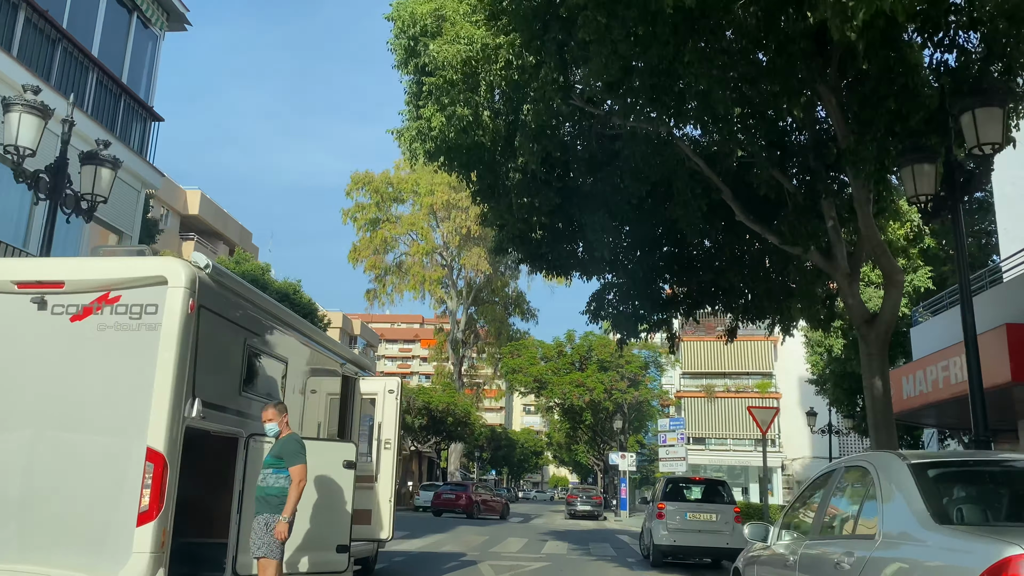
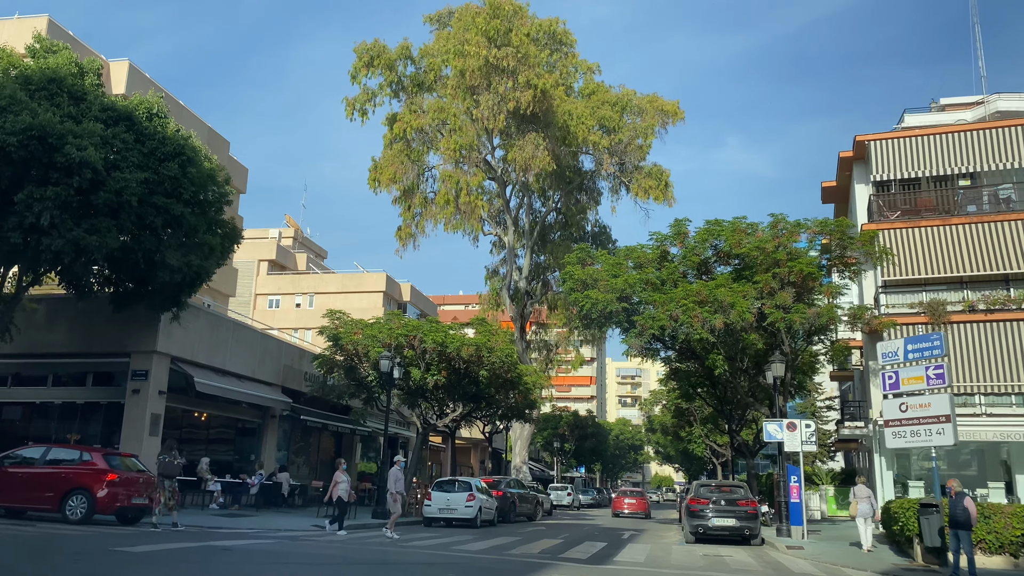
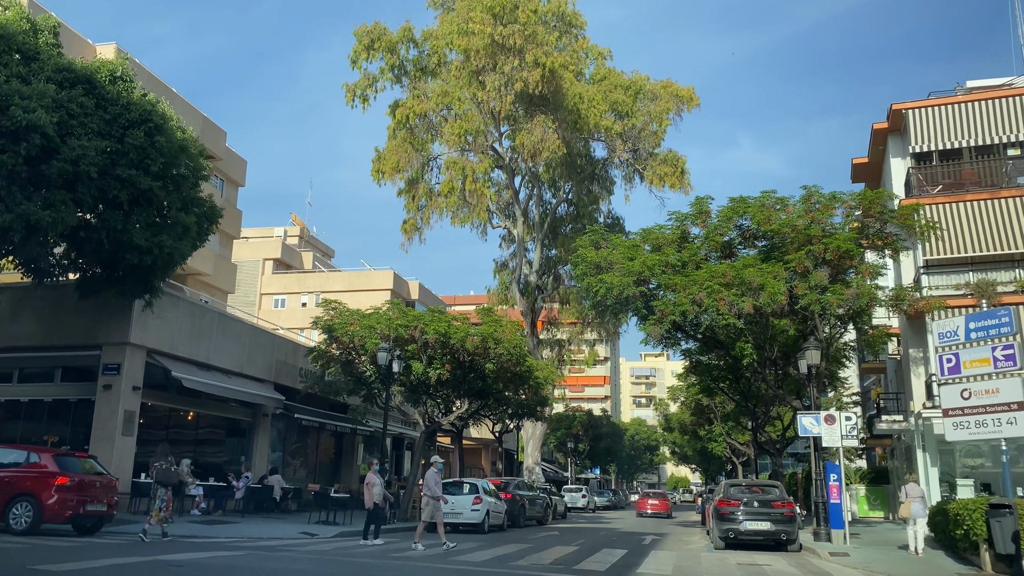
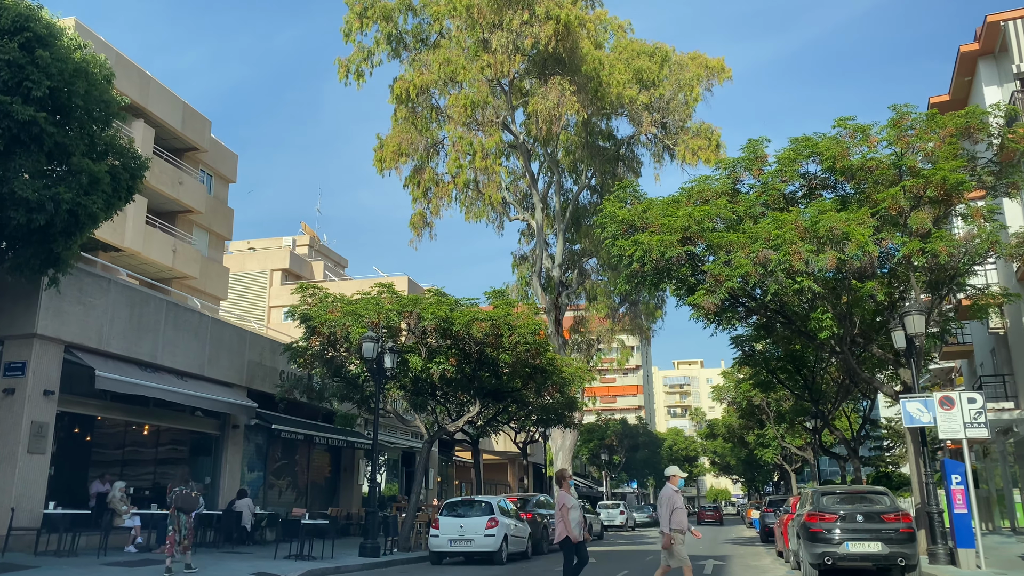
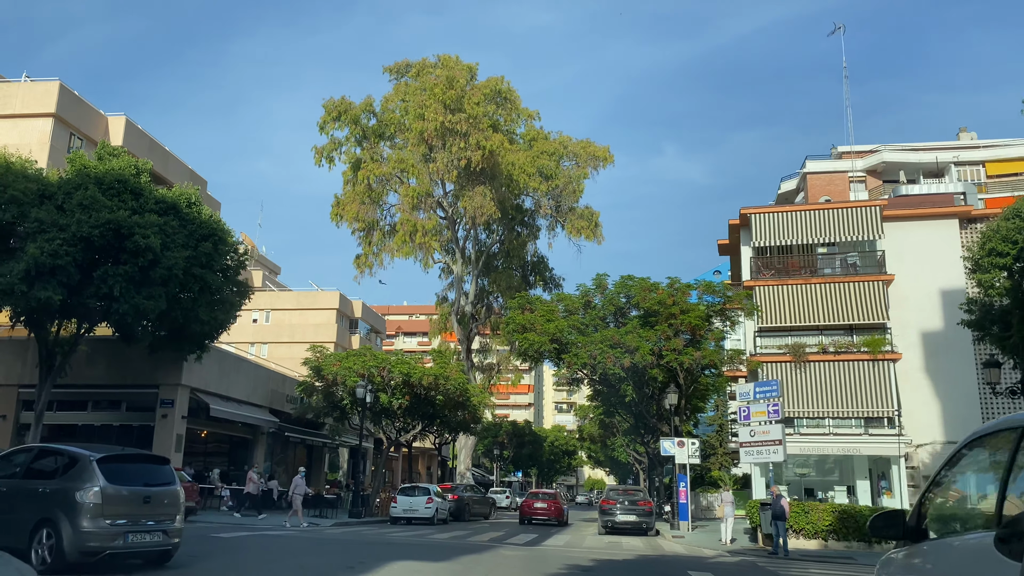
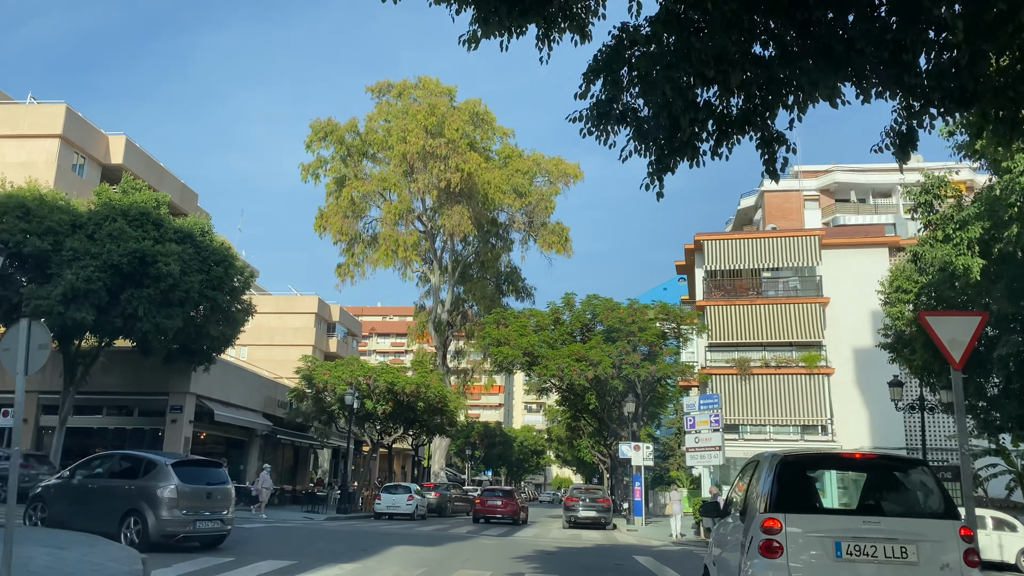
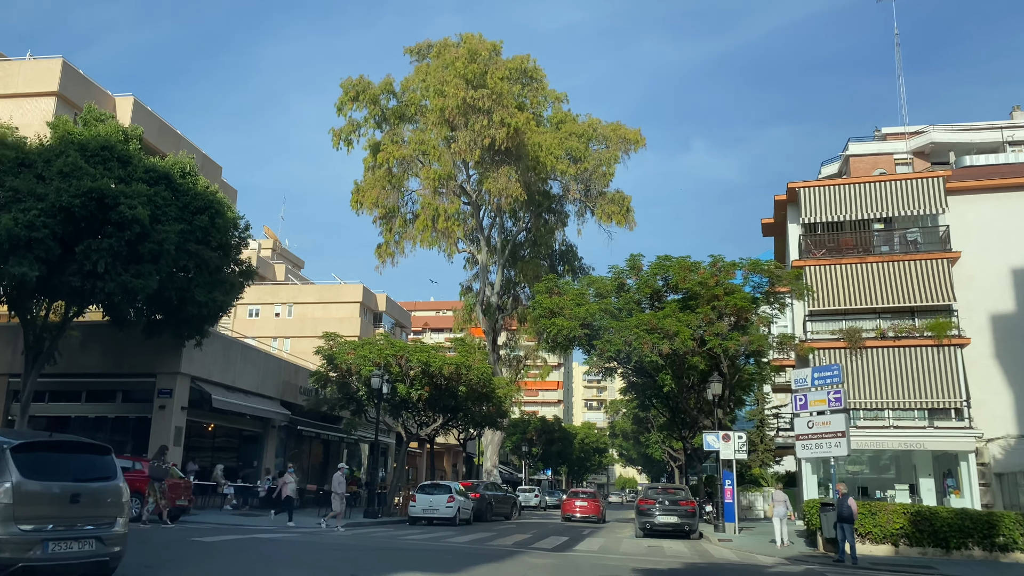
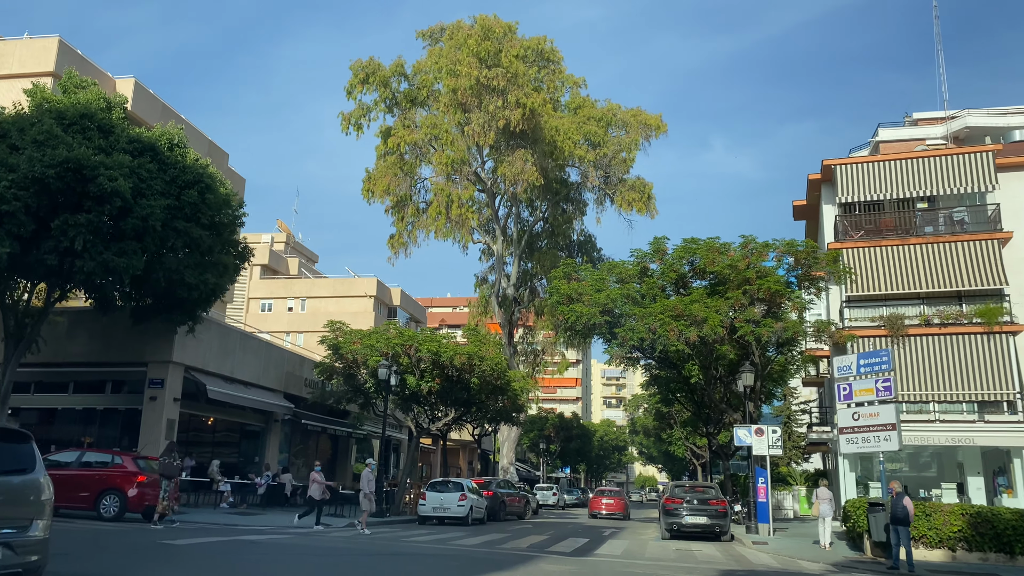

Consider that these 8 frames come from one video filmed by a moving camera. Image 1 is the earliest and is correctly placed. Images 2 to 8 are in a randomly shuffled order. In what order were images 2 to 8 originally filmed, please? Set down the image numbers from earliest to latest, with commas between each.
6, 5, 7, 8, 2, 3, 4
